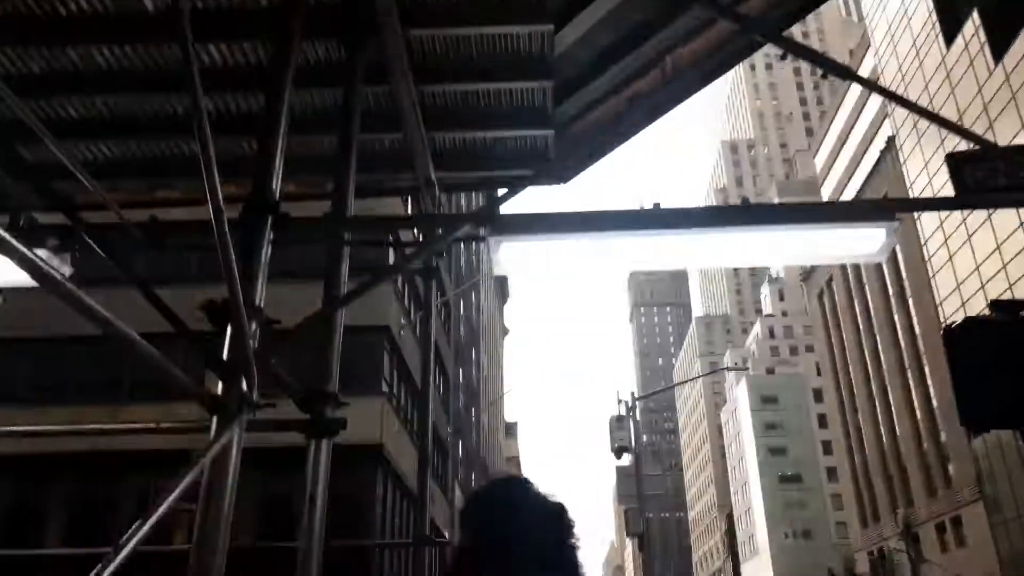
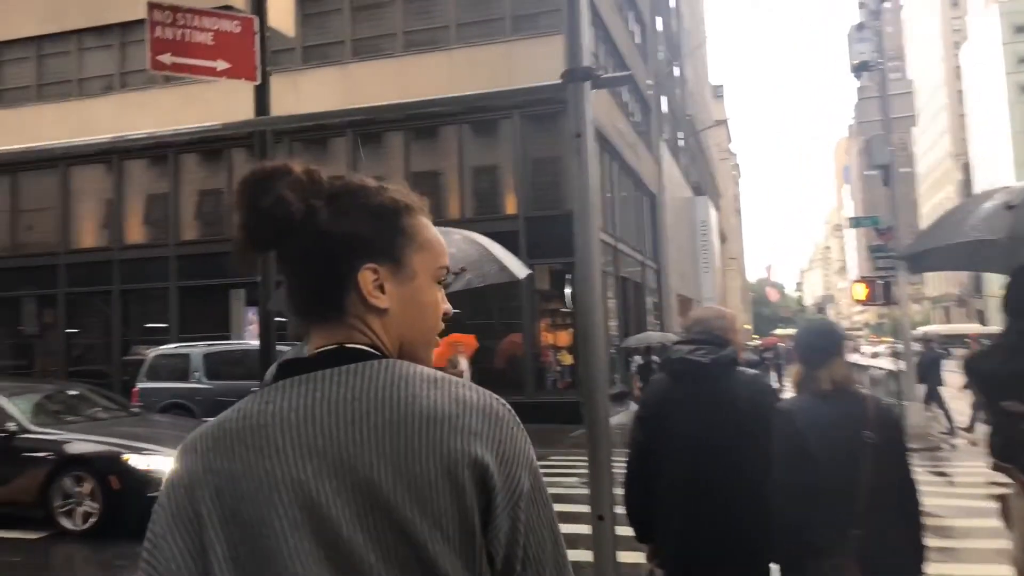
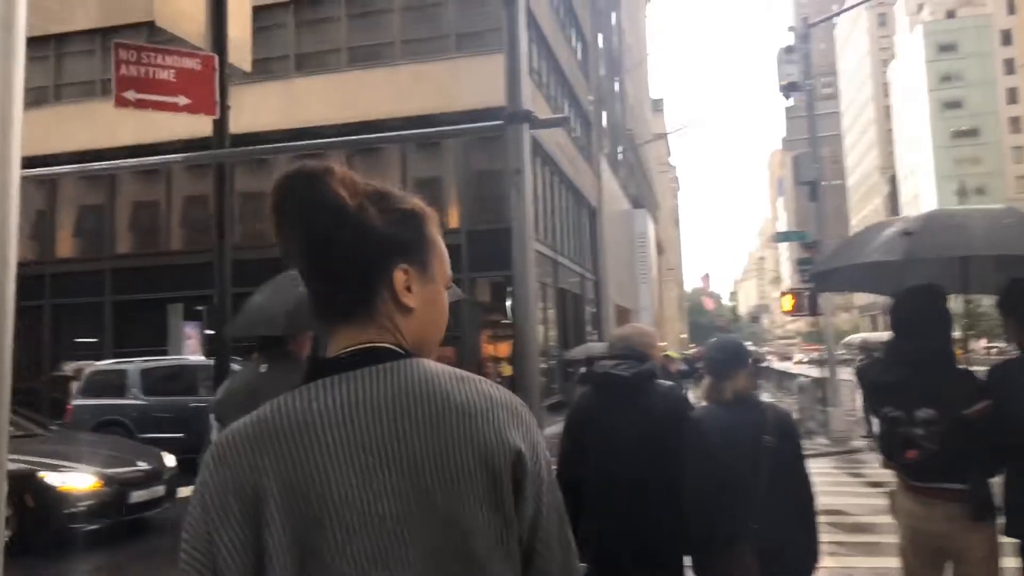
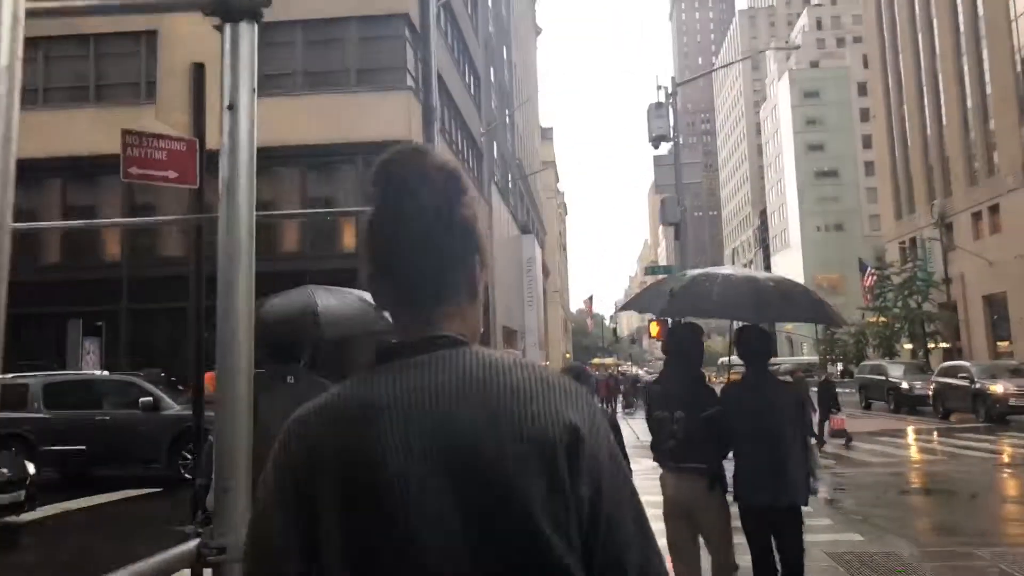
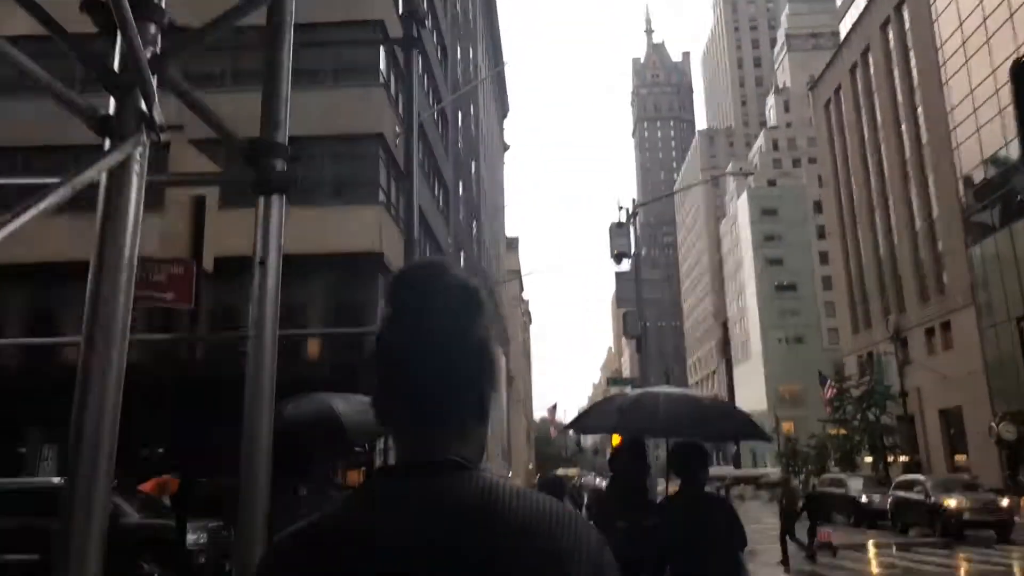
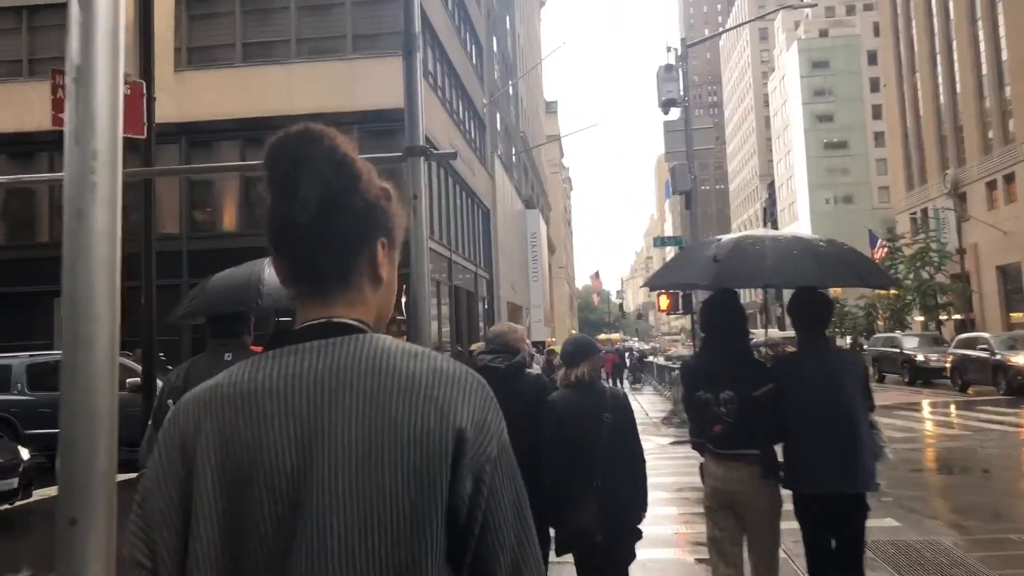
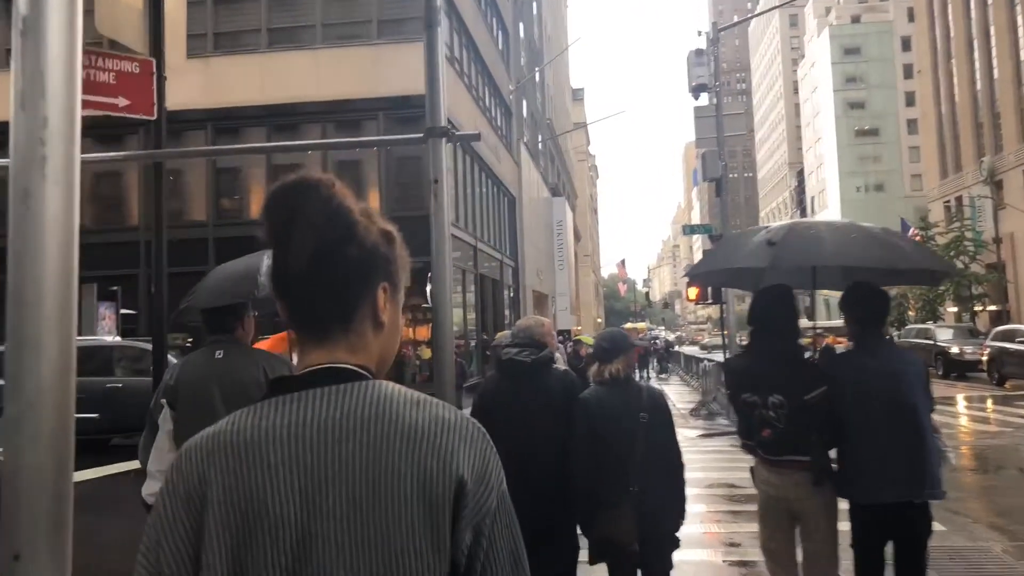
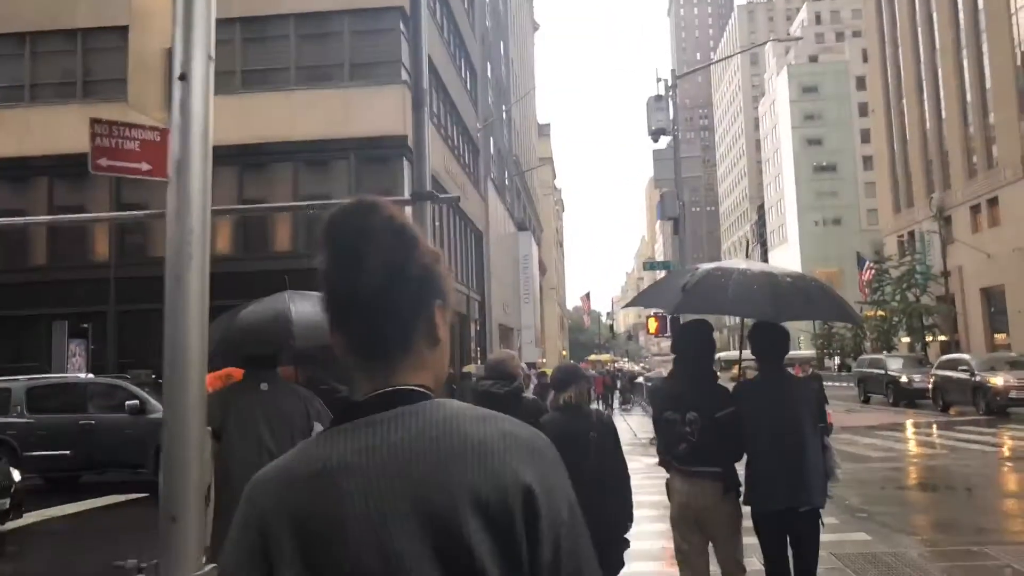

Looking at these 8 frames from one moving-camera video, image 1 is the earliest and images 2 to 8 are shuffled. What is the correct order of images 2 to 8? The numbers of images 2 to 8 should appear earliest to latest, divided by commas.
5, 4, 8, 6, 7, 3, 2
